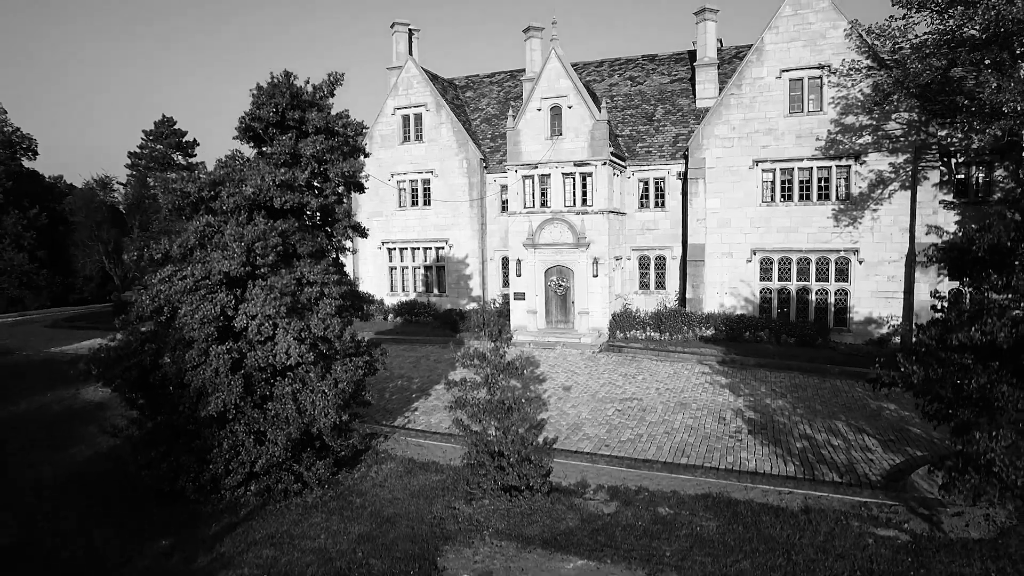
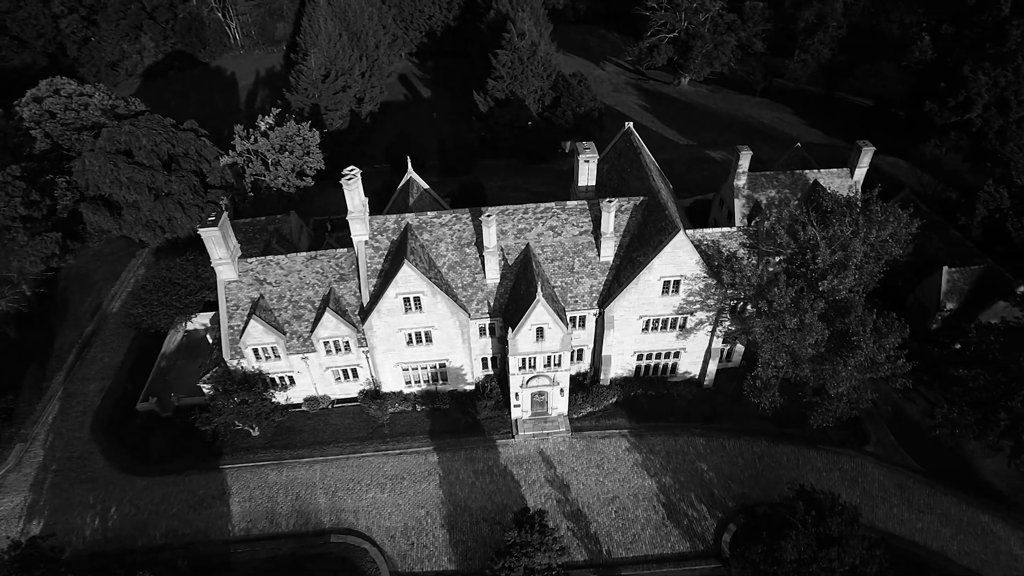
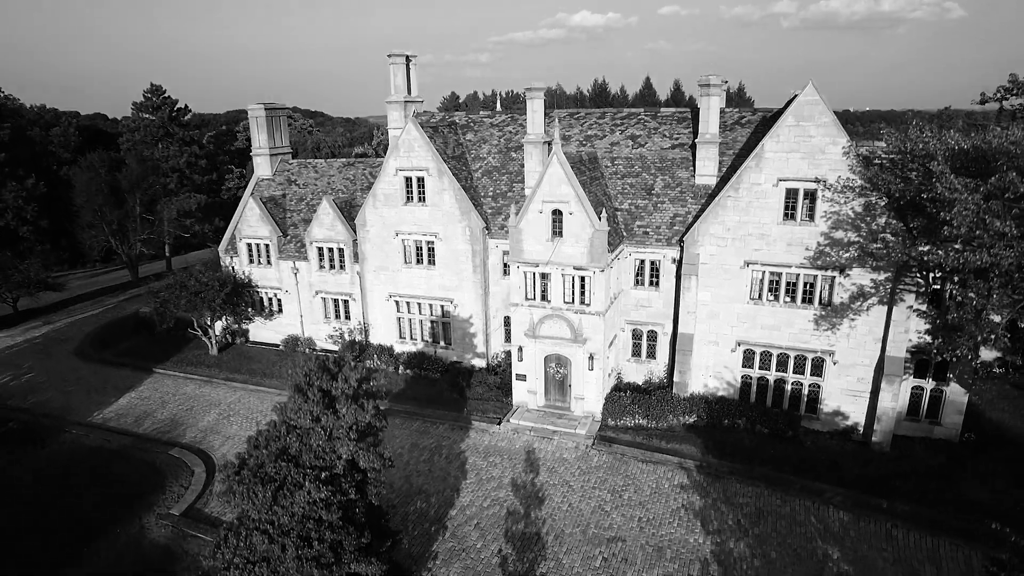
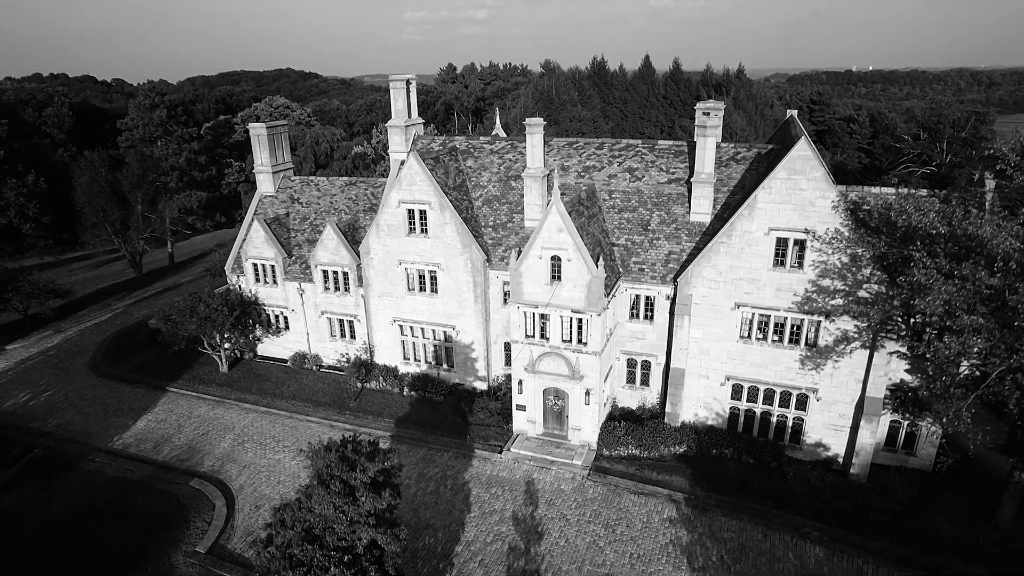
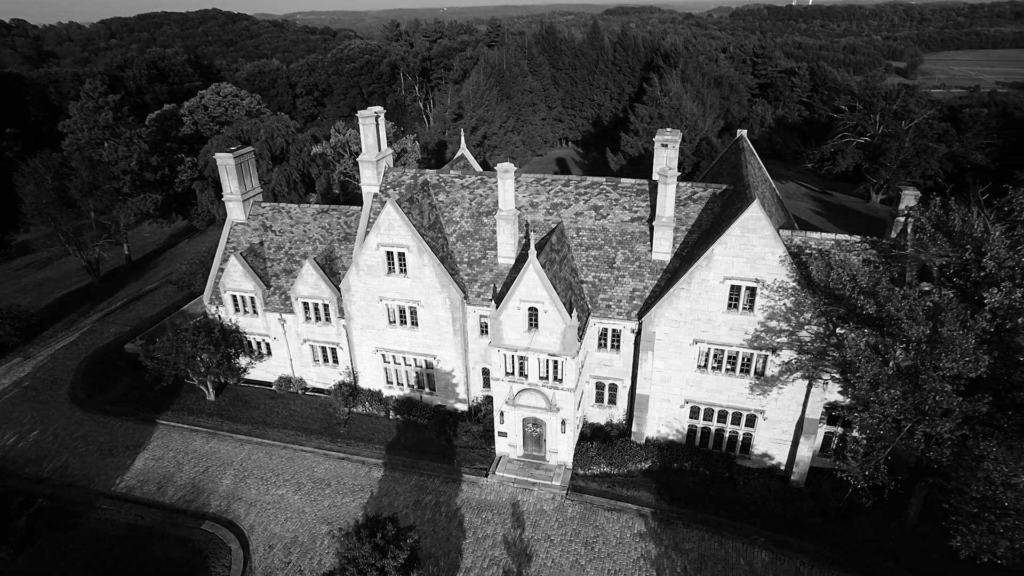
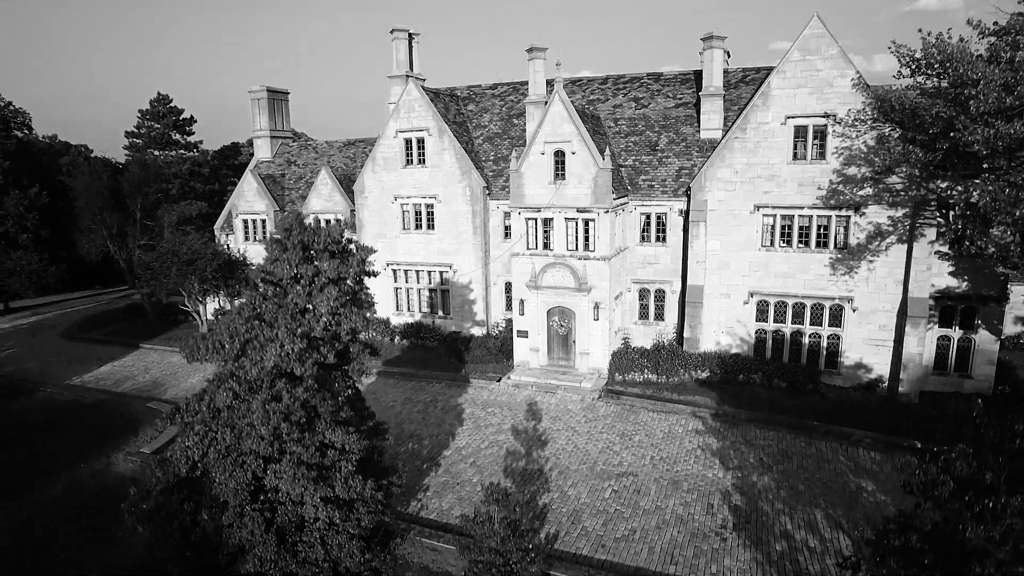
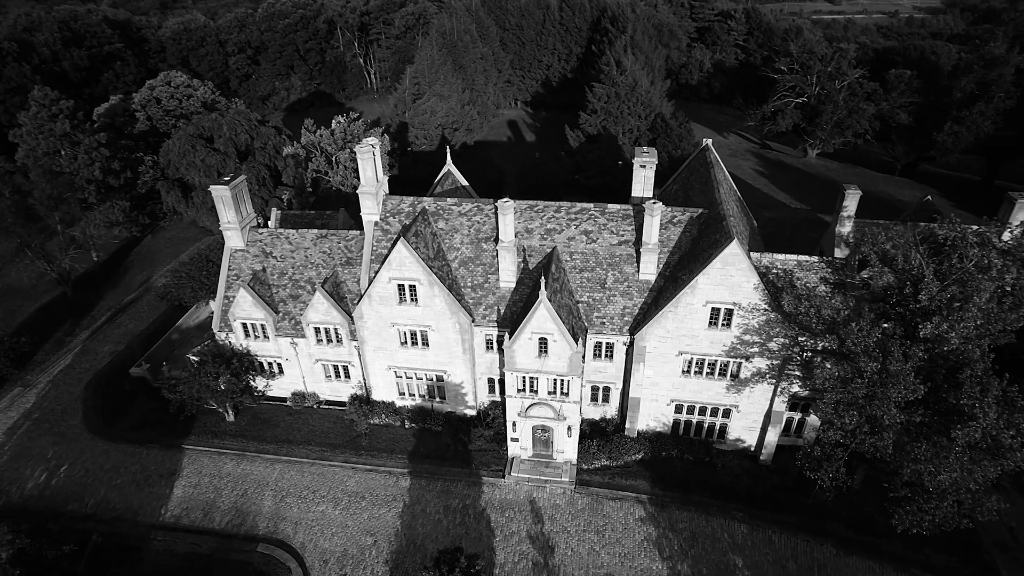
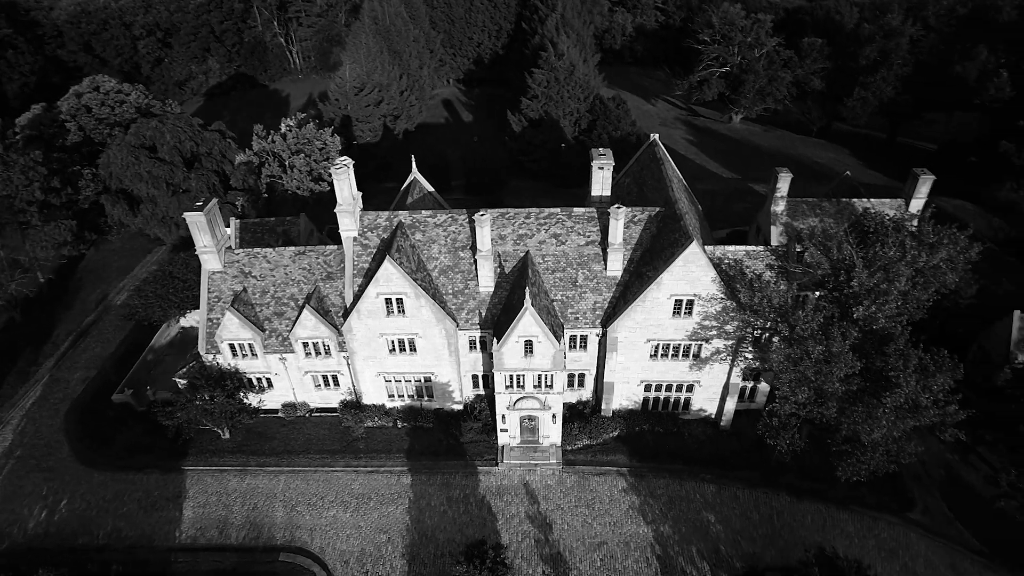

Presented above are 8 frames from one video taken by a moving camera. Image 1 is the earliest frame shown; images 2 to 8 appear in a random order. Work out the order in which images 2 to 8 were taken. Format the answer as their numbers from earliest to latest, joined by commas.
6, 3, 4, 5, 7, 8, 2
